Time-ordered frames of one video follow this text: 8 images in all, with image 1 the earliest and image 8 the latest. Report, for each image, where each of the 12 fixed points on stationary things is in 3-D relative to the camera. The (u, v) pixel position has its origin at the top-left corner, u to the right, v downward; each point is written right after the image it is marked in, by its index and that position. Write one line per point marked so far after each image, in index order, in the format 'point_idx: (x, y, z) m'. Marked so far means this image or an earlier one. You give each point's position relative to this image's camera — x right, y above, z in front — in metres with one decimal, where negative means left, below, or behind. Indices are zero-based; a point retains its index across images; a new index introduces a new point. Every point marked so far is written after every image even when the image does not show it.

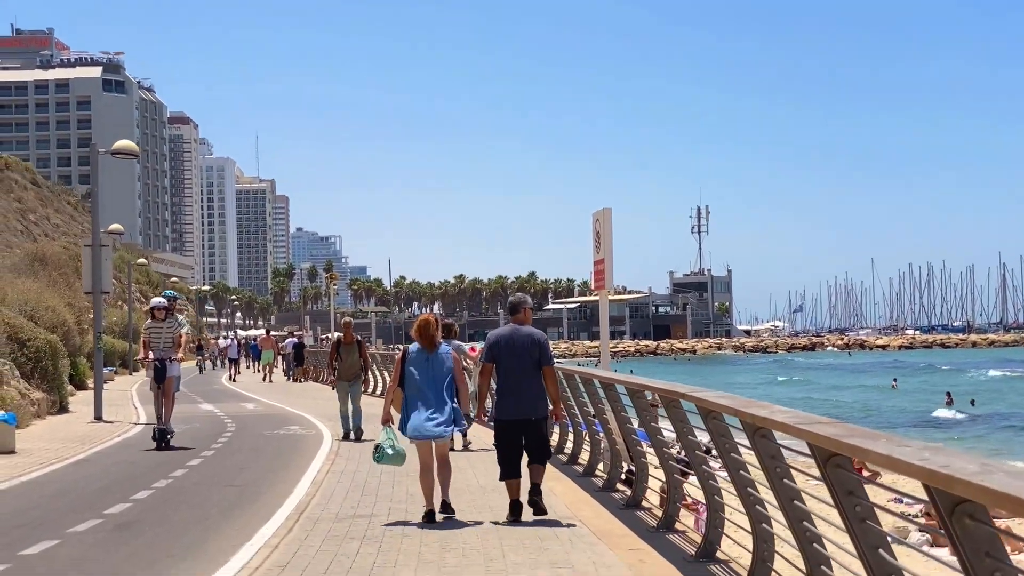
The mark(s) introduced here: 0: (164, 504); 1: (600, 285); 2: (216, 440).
0: (-3.5, -2.2, +11.2) m
1: (+1.2, 0.0, +15.8) m
2: (-5.1, -2.6, +19.0) m
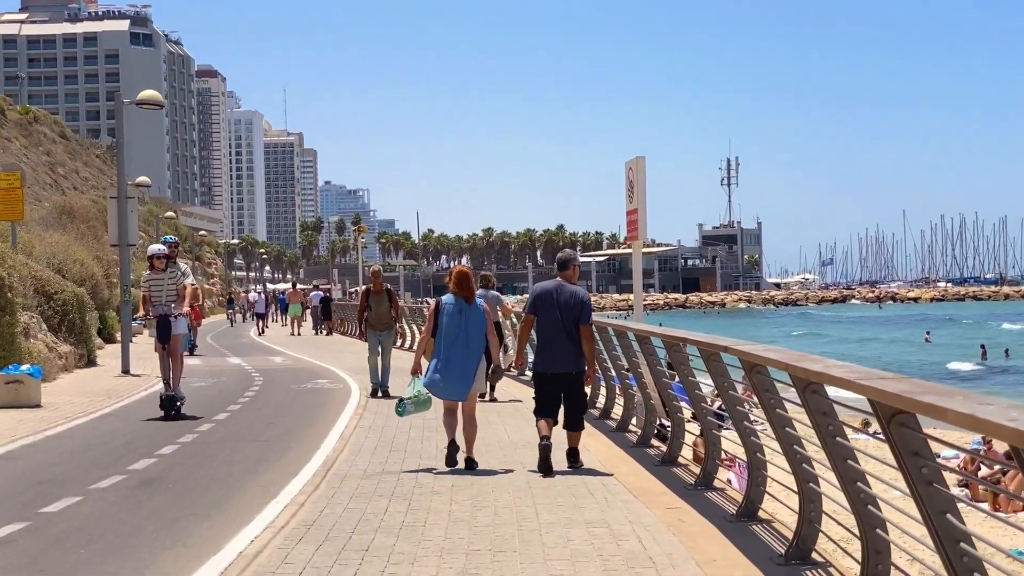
0: (-3.2, -1.7, +11.0) m
1: (+1.6, +0.7, +15.3) m
2: (-4.6, -1.8, +18.8) m
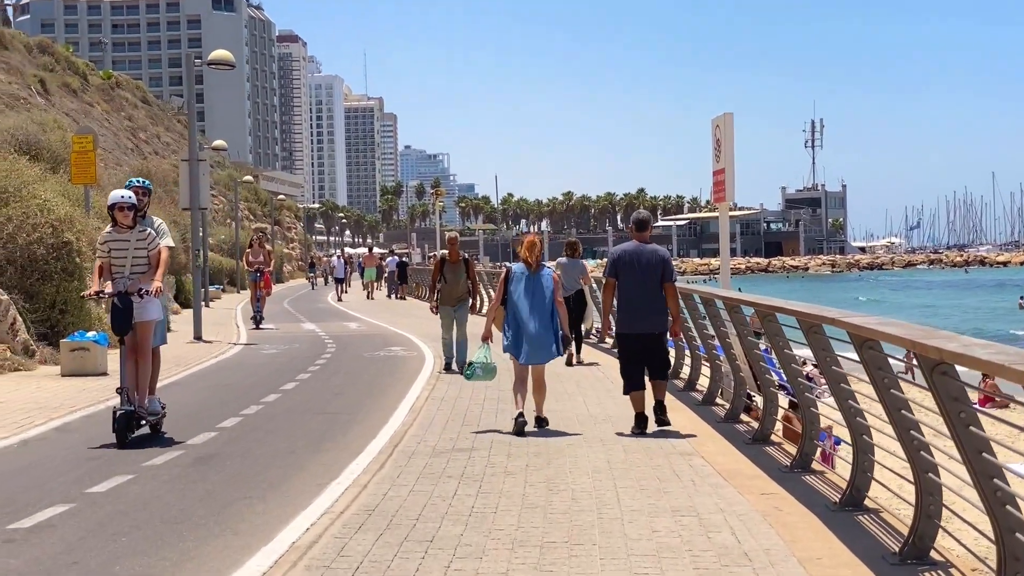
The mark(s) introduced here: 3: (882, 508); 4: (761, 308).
0: (-2.4, -1.4, +10.4) m
1: (+2.6, +1.2, +14.4) m
2: (-3.3, -1.2, +18.4) m
3: (+2.7, -1.6, +8.1) m
4: (+2.1, -0.2, +9.4) m
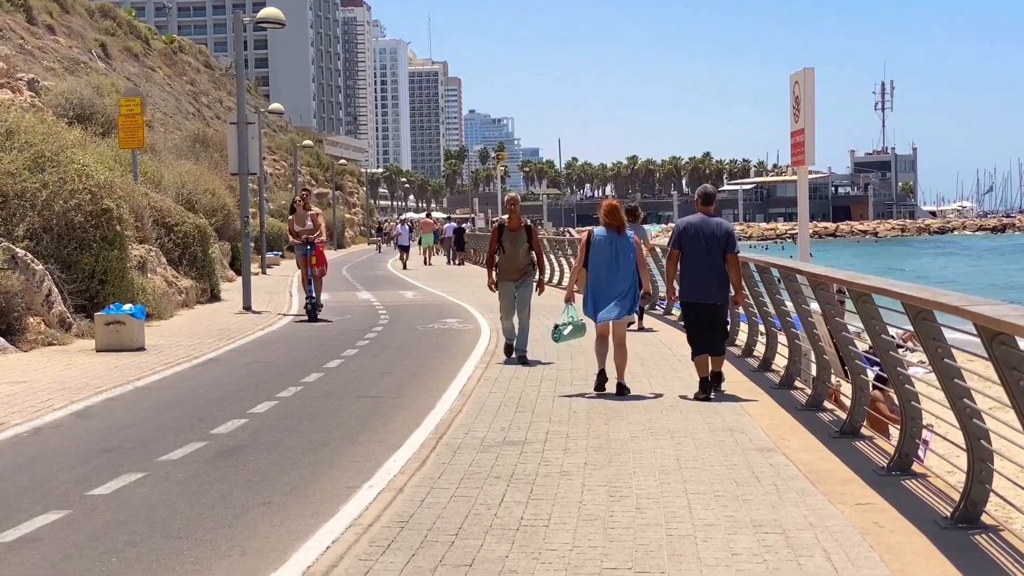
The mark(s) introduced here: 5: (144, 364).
0: (-1.9, -1.1, +9.5) m
1: (+3.3, +1.5, +13.1) m
2: (-2.3, -0.7, +17.5) m
3: (+3.0, -1.5, +6.9) m
4: (+2.5, 0.0, +8.1) m
5: (-4.3, -0.9, +12.9) m
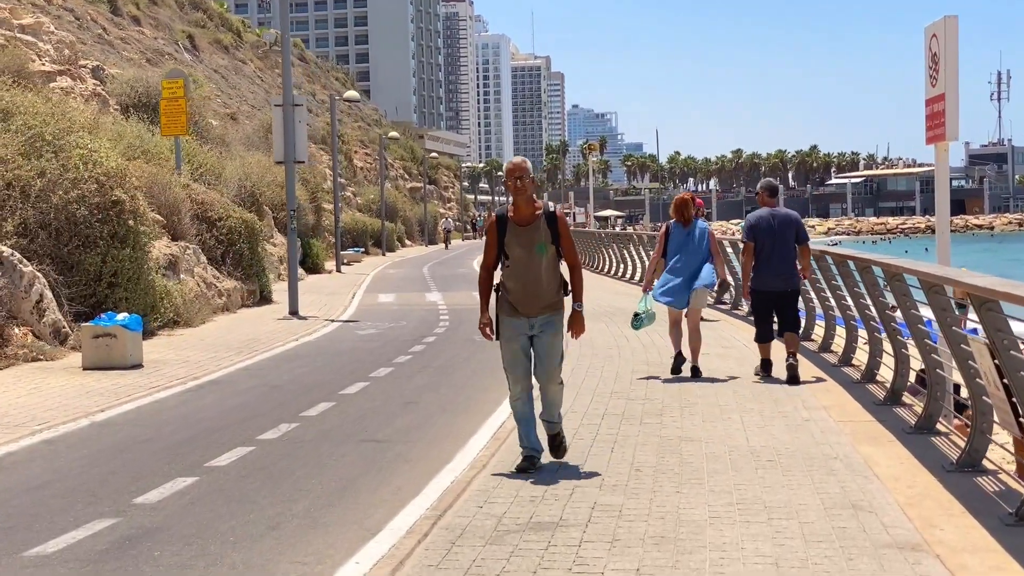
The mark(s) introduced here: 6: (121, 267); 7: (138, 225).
0: (-1.7, -1.2, +7.1) m
1: (+3.9, +1.4, +10.2) m
2: (-1.4, -0.8, +15.1) m
3: (+3.0, -1.6, +4.1) m
4: (+2.6, -0.1, +5.3) m
5: (-3.7, -1.0, +10.7) m
6: (-5.0, +0.3, +14.2) m
7: (-4.9, +0.8, +14.5) m
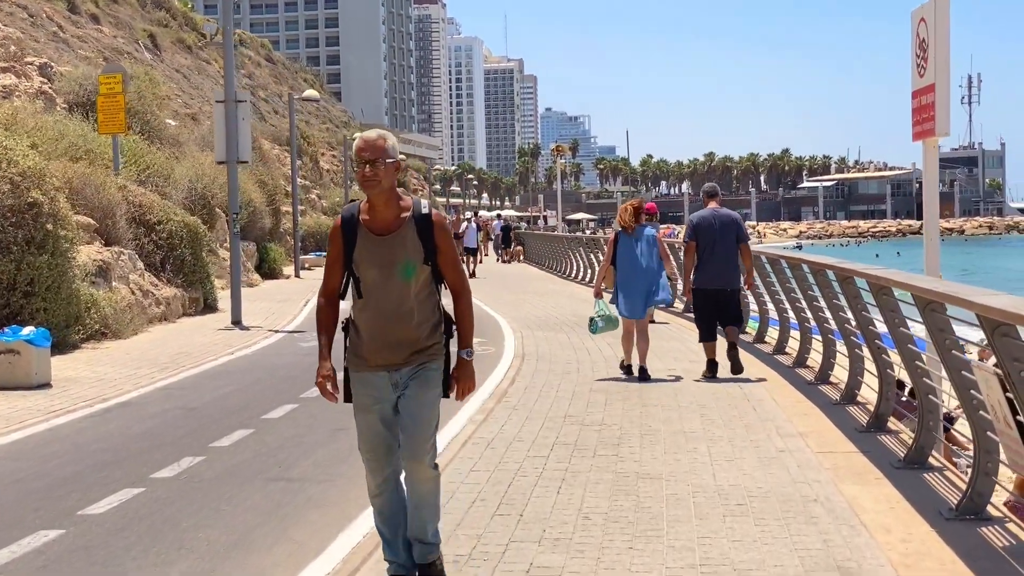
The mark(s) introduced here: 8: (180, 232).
0: (-2.1, -1.3, +6.0) m
1: (+3.4, +1.3, +9.2) m
2: (-1.9, -0.9, +14.0) m
3: (+2.7, -1.7, +3.1) m
4: (+2.2, -0.2, +4.3) m
5: (-4.2, -1.1, +9.6) m
6: (-5.6, +0.2, +13.0) m
7: (-5.5, +0.7, +13.3) m
8: (-5.7, +1.0, +19.1) m
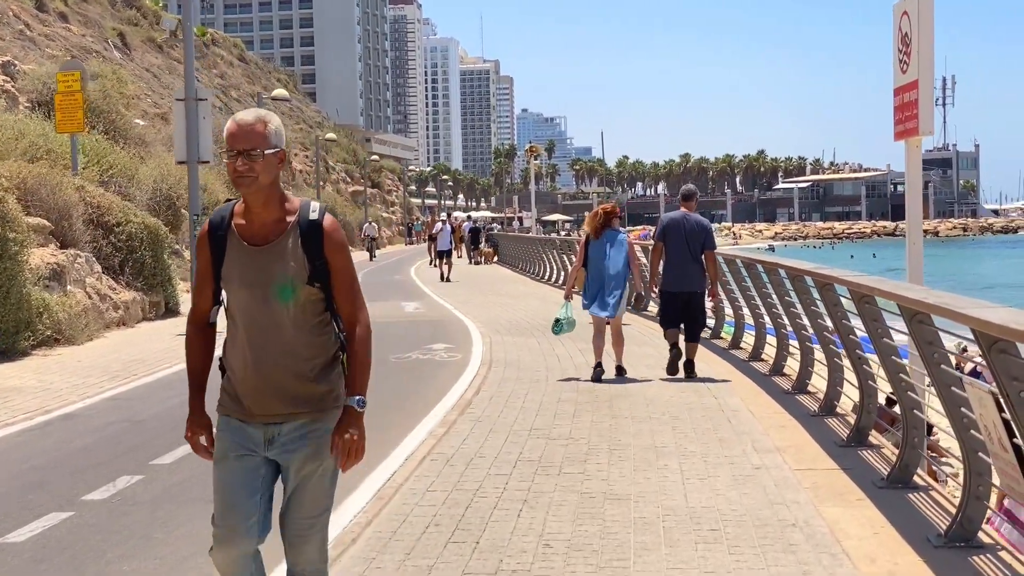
0: (-2.3, -1.4, +5.5) m
1: (+3.1, +1.2, +8.8) m
2: (-2.3, -1.0, +13.5) m
3: (+2.5, -1.7, +2.7) m
4: (+2.1, -0.2, +3.9) m
5: (-4.5, -1.1, +9.0) m
6: (-5.9, +0.1, +12.5) m
7: (-5.9, +0.7, +12.7) m
8: (-6.2, +0.9, +18.6) m
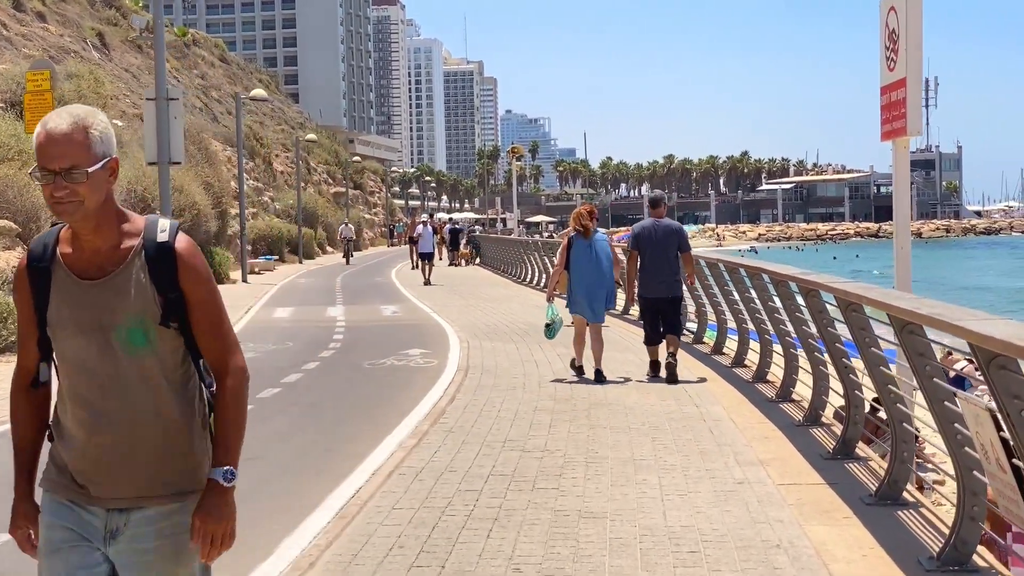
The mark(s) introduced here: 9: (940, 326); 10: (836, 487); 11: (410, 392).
0: (-2.5, -1.4, +5.1) m
1: (+2.9, +1.2, +8.5) m
2: (-2.6, -1.0, +13.1) m
3: (+2.4, -1.8, +2.4) m
4: (+1.9, -0.3, +3.6) m
5: (-4.7, -1.2, +8.6) m
6: (-6.2, 0.0, +12.0) m
7: (-6.1, +0.6, +12.3) m
8: (-6.6, +0.8, +18.1) m
9: (+1.7, -0.1, +4.3) m
10: (+2.1, -1.3, +7.3) m
11: (-1.0, -1.1, +11.3) m
